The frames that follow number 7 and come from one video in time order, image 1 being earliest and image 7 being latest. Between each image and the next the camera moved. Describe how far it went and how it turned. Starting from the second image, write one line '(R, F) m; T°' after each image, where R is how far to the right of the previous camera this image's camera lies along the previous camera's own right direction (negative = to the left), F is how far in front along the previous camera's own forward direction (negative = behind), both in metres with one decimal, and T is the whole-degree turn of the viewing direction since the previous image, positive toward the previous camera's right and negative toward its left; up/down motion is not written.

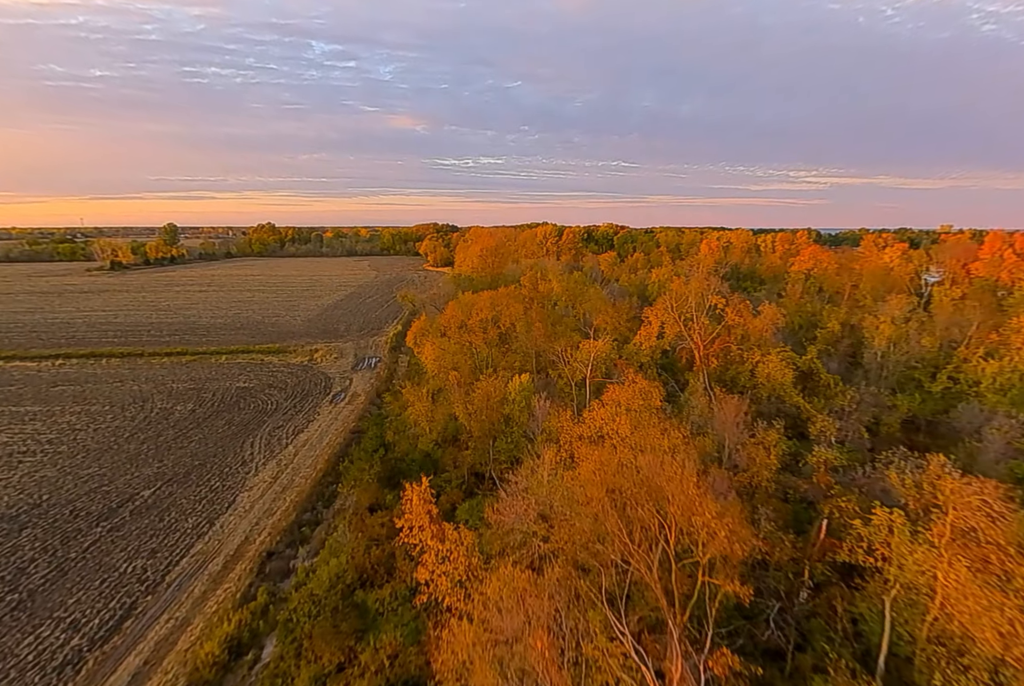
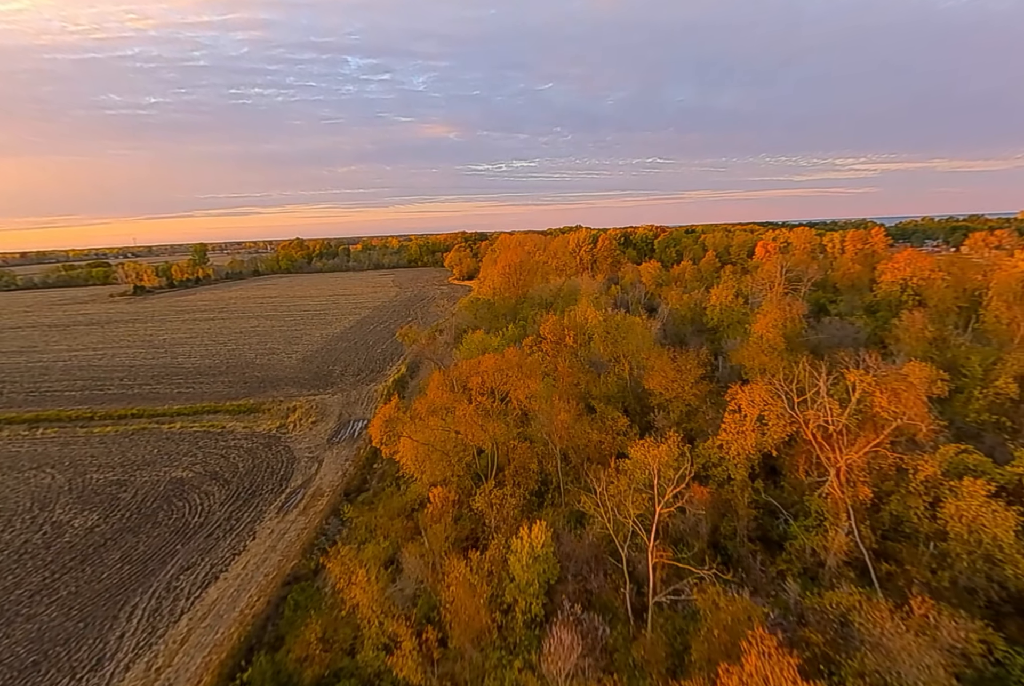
(+1.2, +11.7) m; -4°
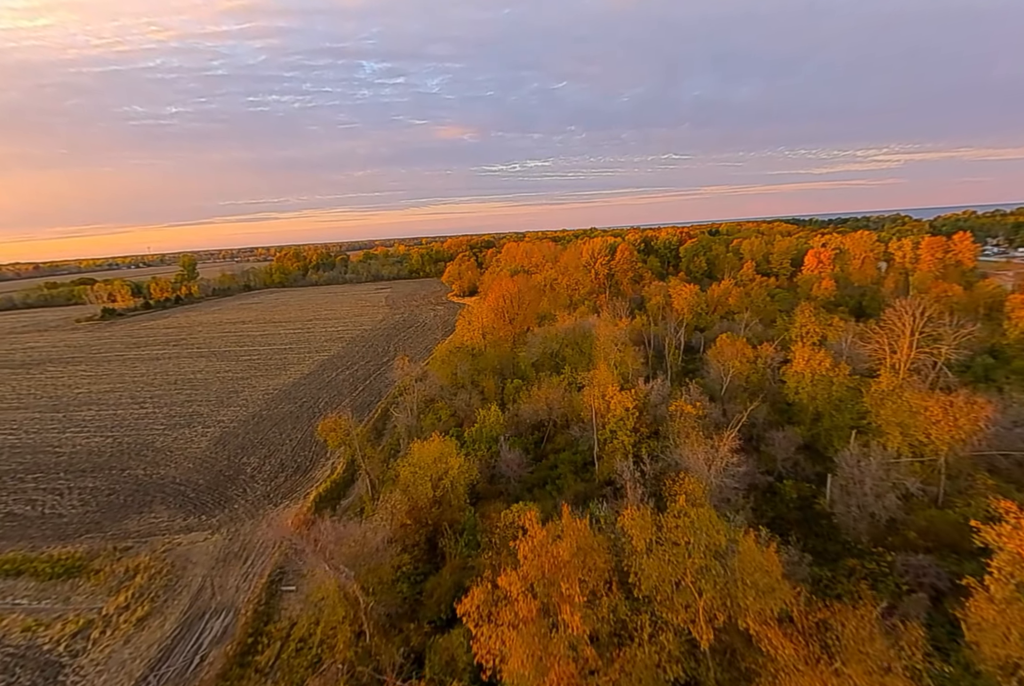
(+2.3, +17.4) m; -2°
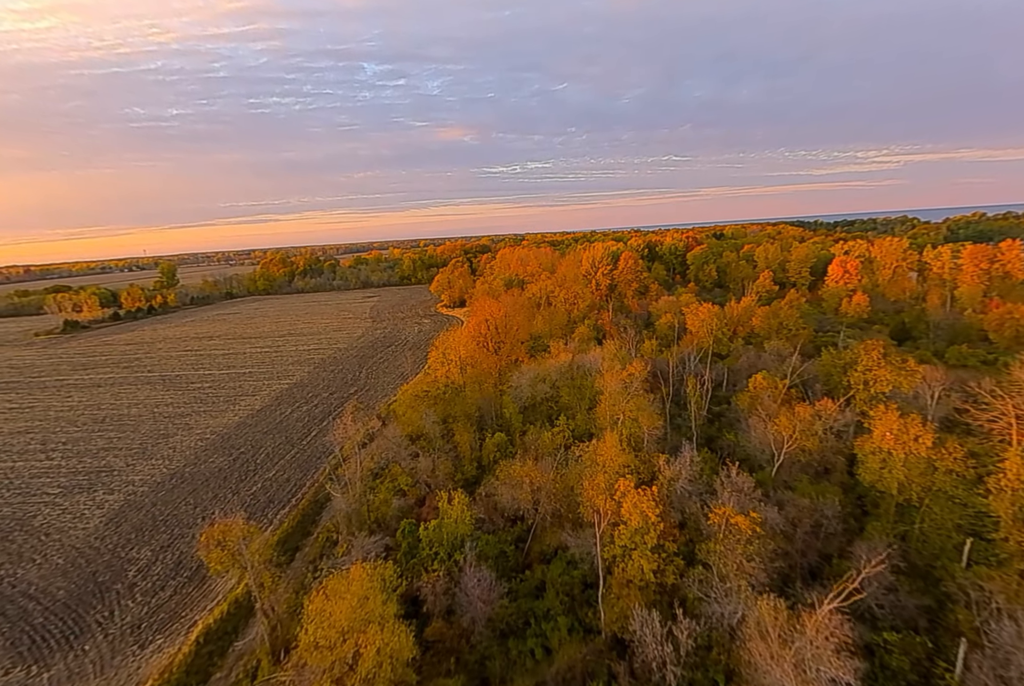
(+1.4, +10.0) m; 0°
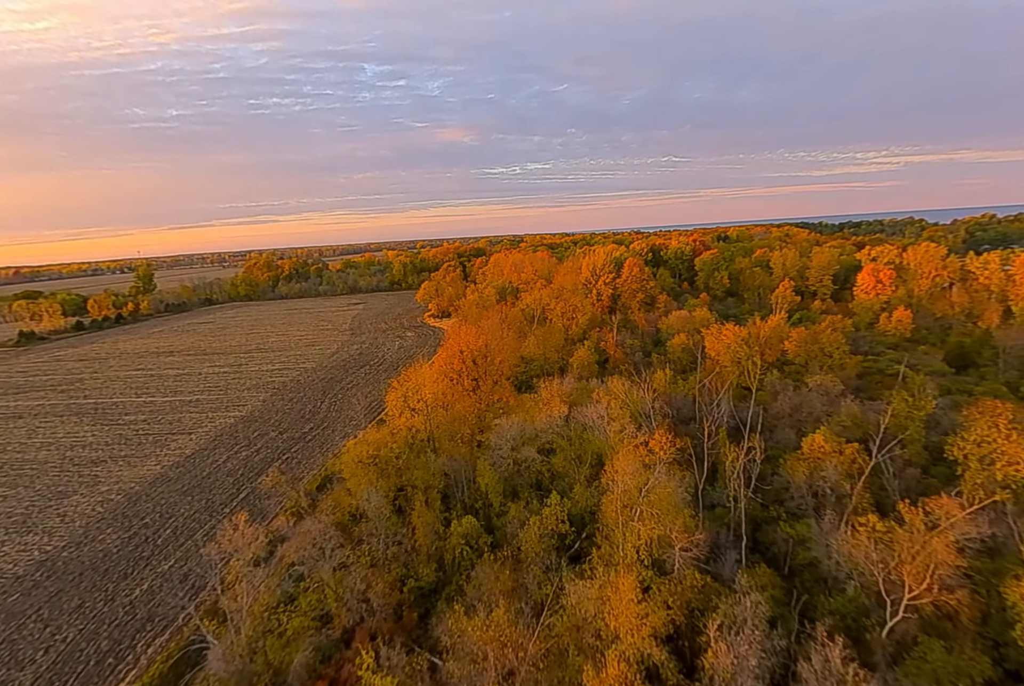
(+1.3, +10.0) m; 0°
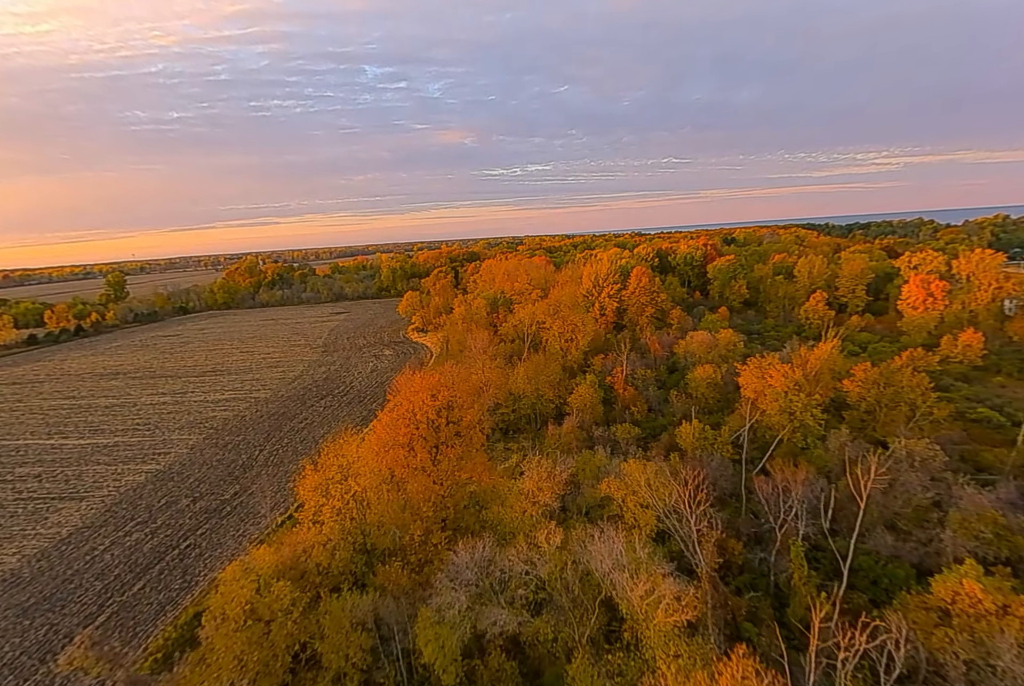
(+1.4, +11.4) m; 0°
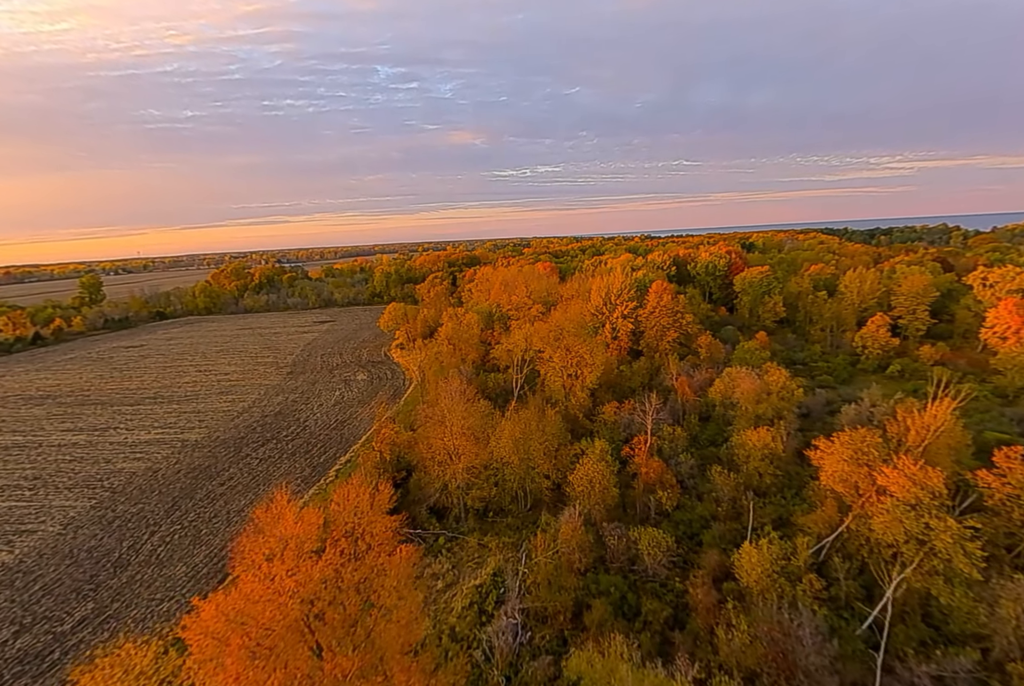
(+1.6, +12.8) m; -1°
